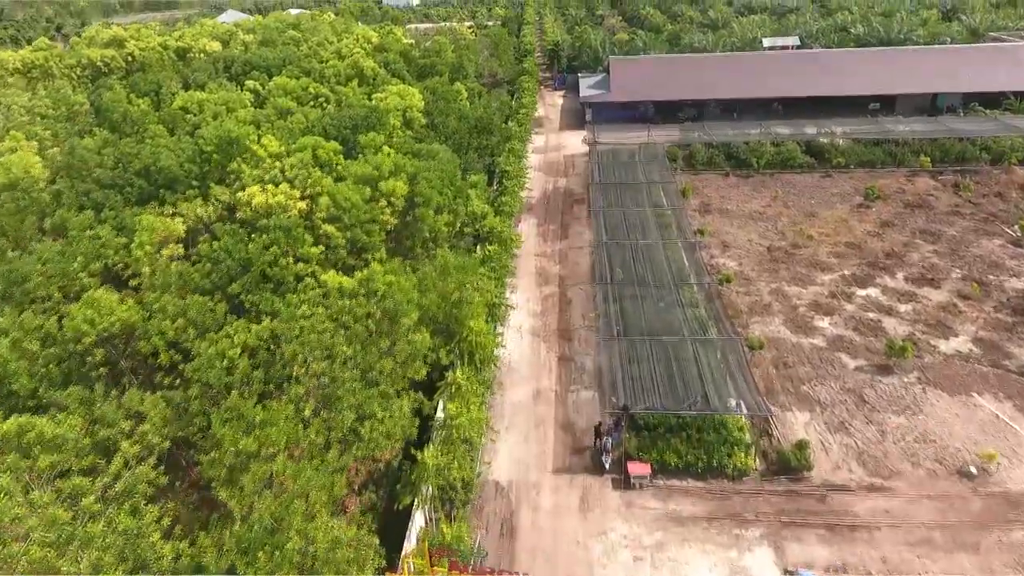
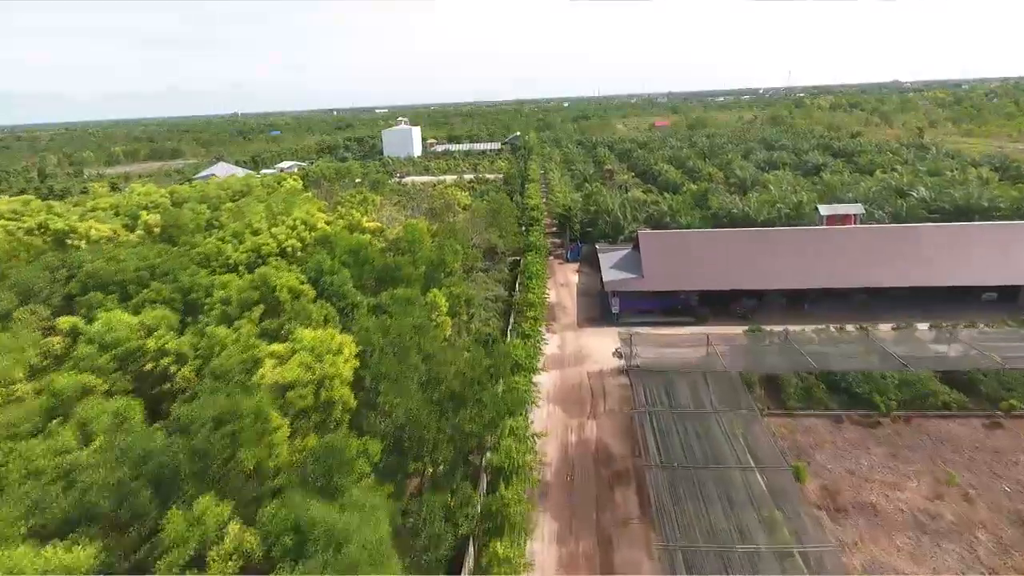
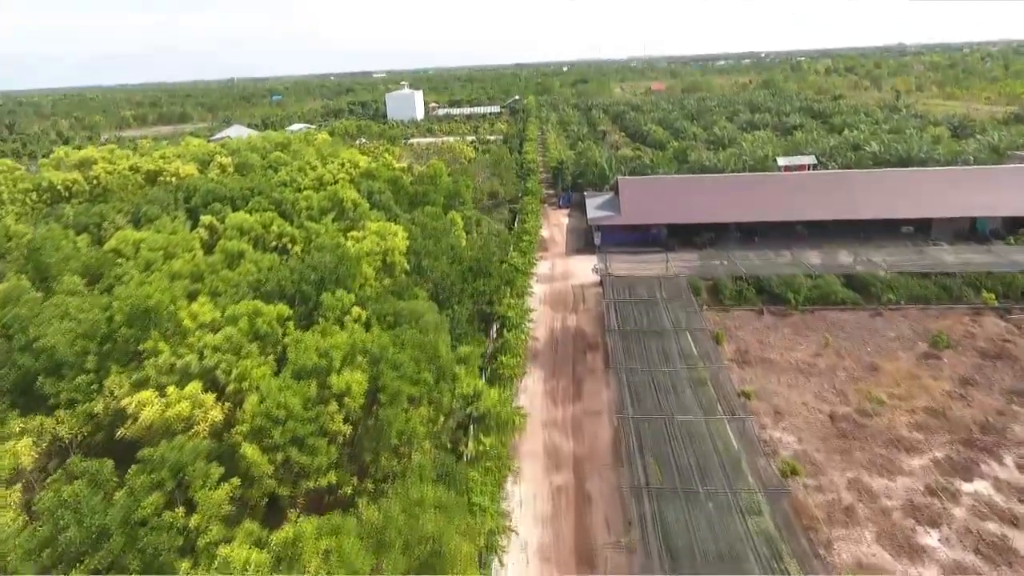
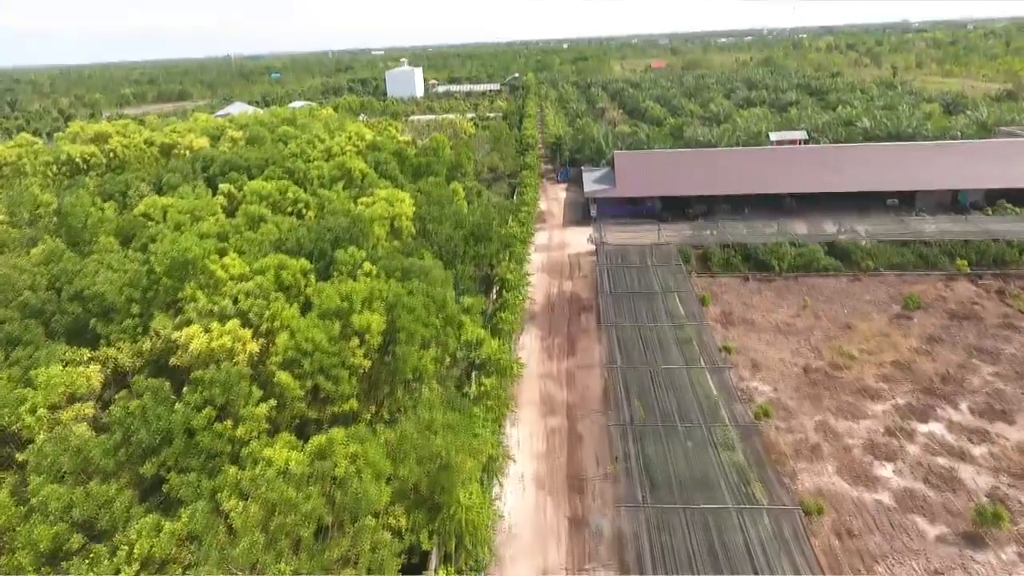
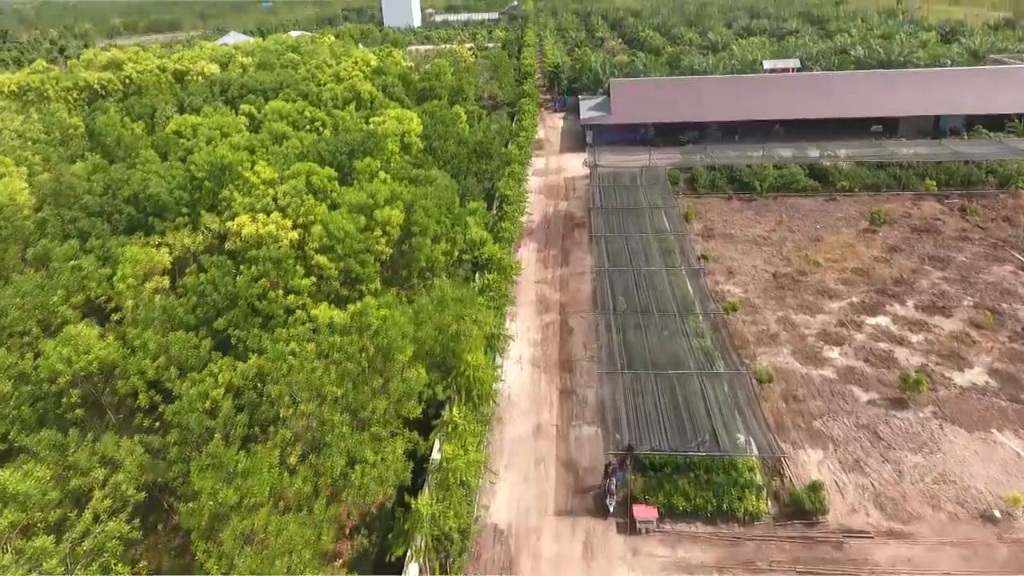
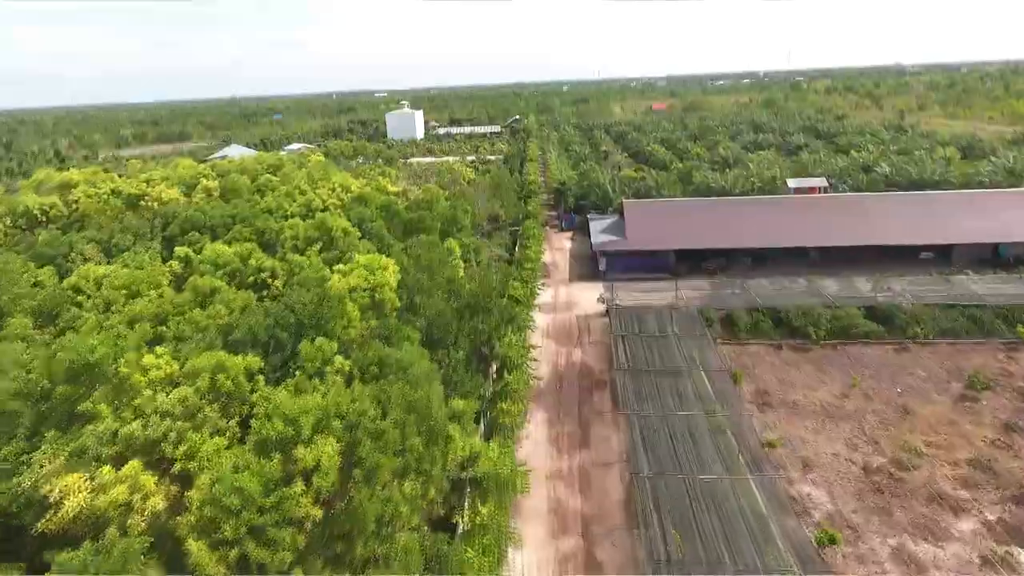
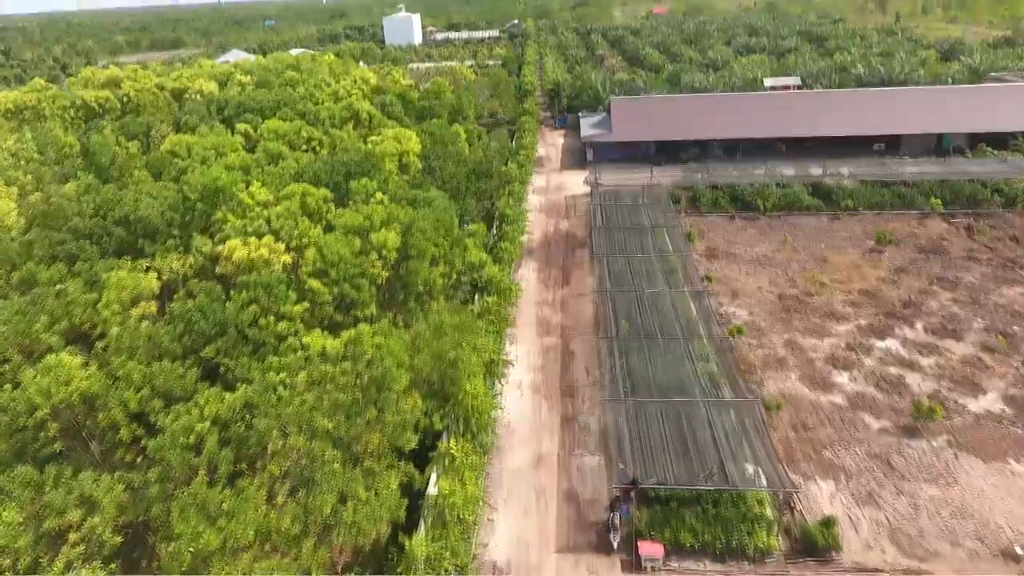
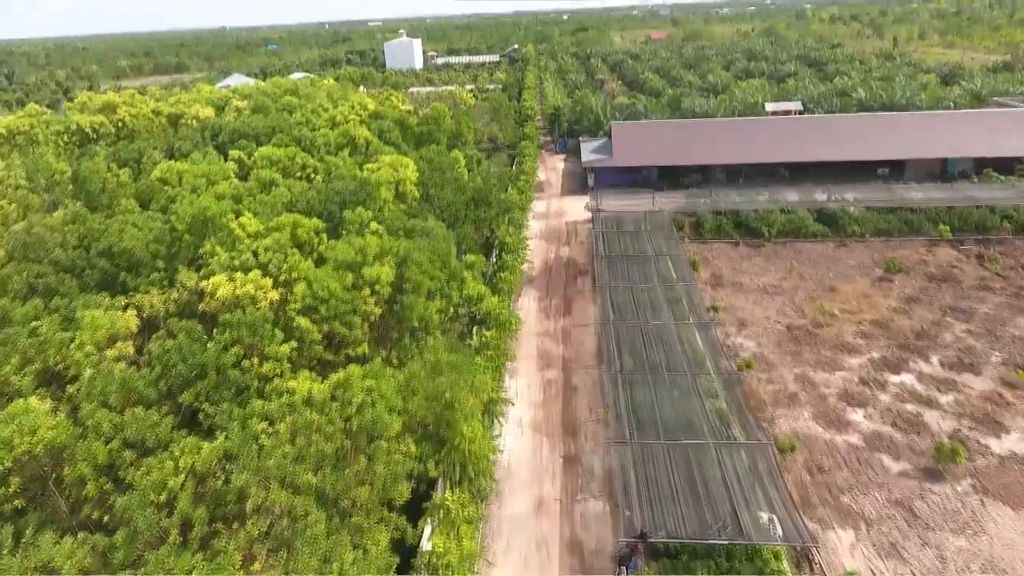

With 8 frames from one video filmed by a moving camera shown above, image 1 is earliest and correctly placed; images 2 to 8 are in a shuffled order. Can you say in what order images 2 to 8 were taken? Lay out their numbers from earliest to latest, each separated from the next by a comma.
5, 7, 8, 4, 3, 6, 2
